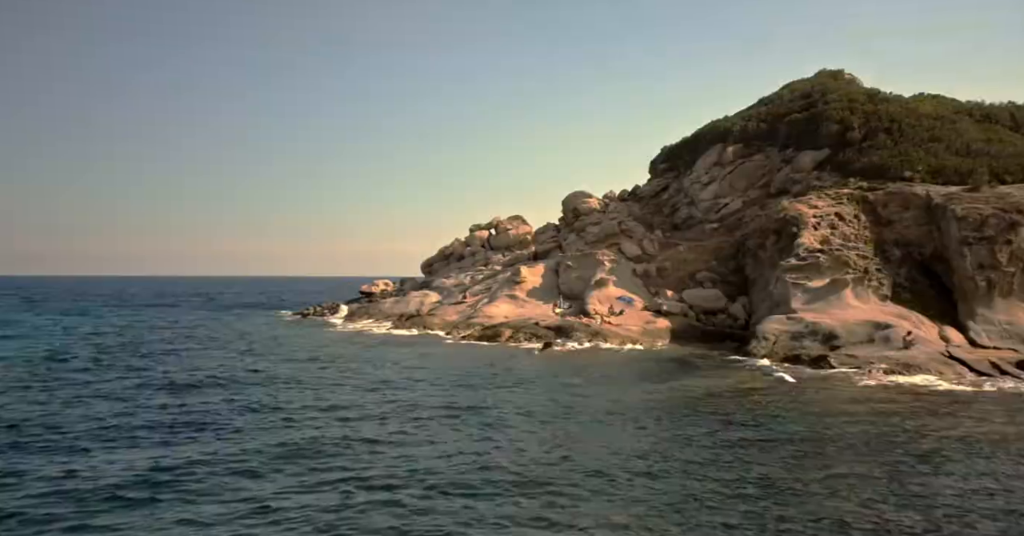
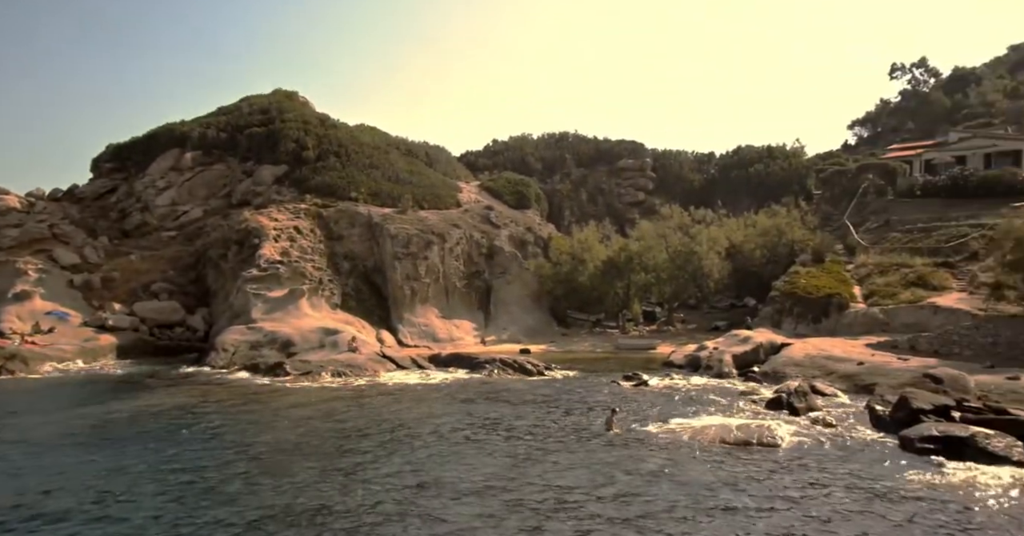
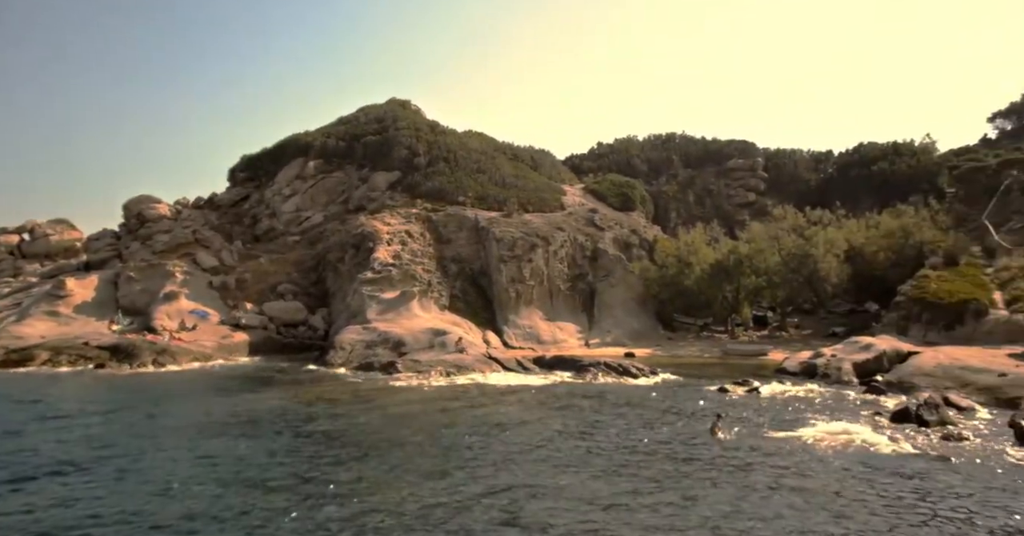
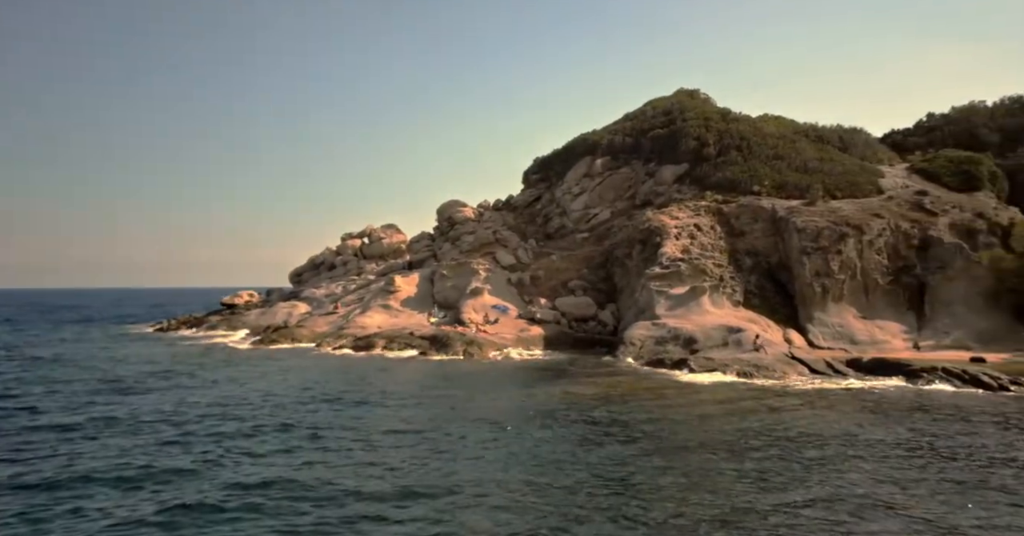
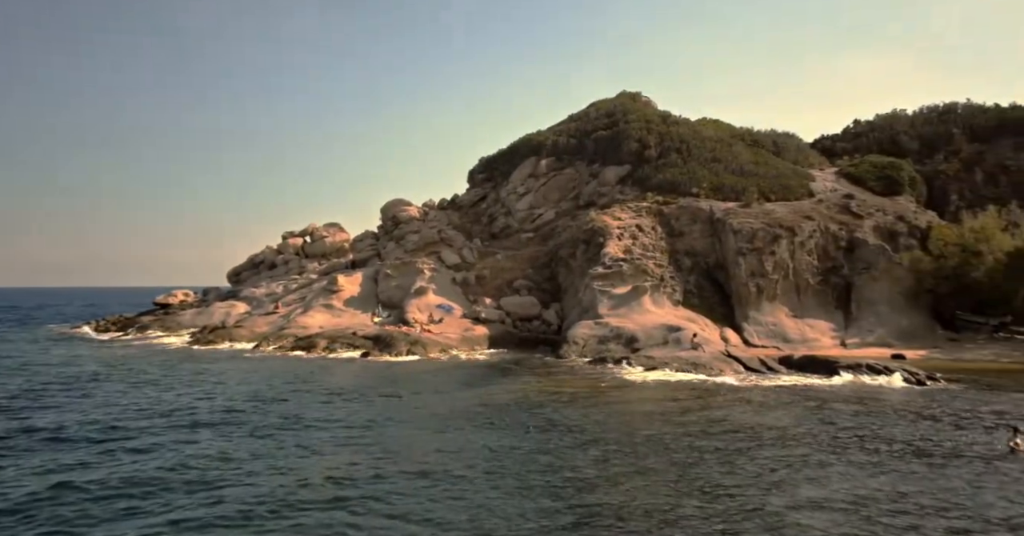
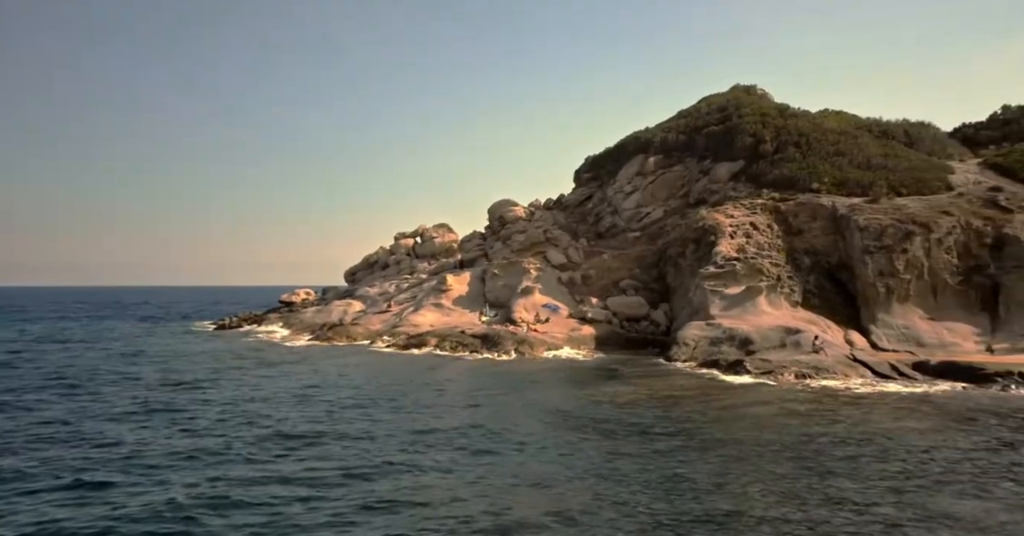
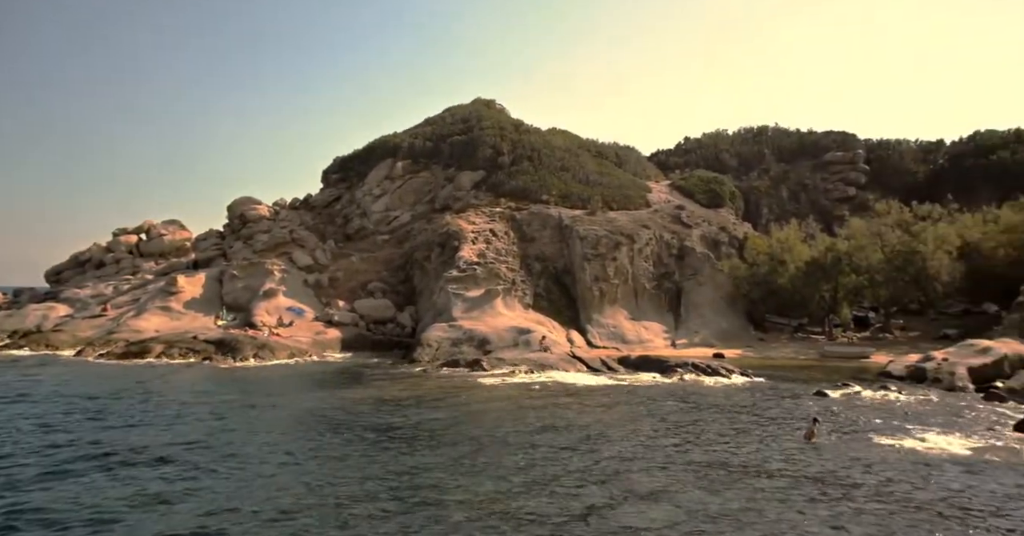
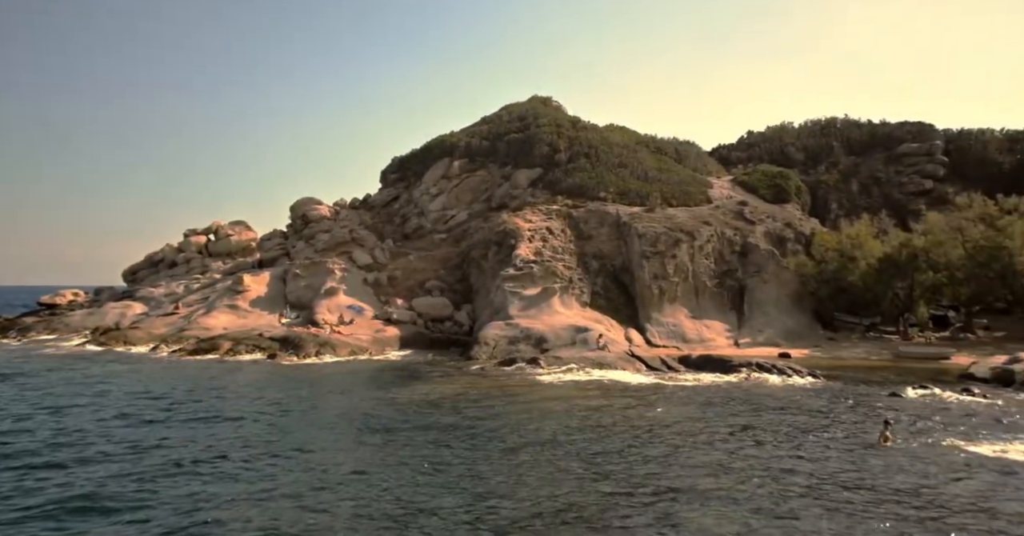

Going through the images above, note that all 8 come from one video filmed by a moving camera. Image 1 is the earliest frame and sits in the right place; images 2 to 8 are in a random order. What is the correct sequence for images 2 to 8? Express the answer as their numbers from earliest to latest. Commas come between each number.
6, 4, 5, 8, 7, 3, 2
